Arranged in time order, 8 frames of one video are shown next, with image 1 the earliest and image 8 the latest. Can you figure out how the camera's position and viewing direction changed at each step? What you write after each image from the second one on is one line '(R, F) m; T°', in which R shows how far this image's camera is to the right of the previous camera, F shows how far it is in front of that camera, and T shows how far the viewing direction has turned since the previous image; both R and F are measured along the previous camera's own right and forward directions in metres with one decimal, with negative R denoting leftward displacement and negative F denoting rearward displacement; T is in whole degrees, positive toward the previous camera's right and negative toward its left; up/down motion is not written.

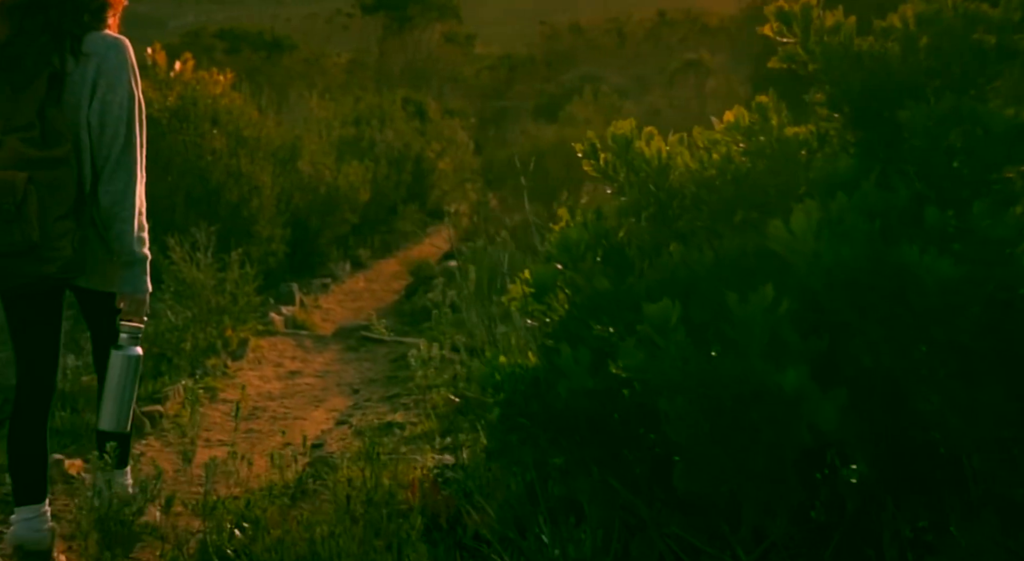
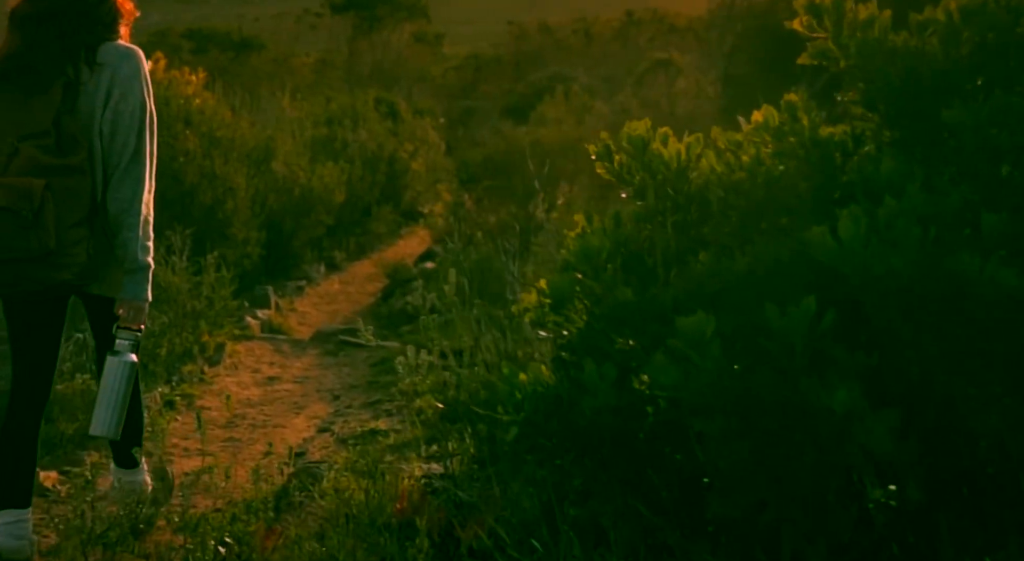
(-0.1, +0.1) m; +1°
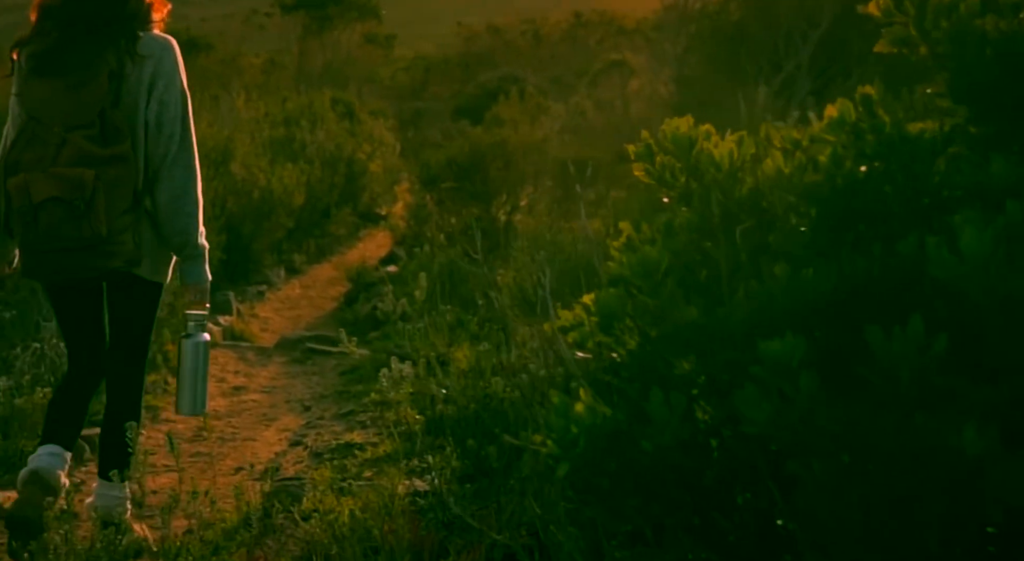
(-0.1, +0.2) m; +2°
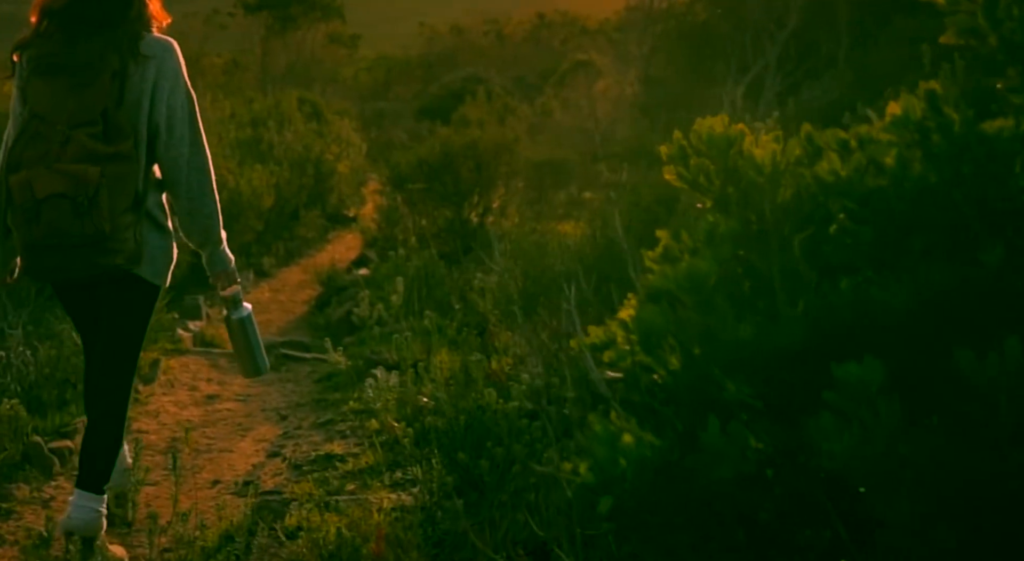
(-0.1, +0.1) m; +2°
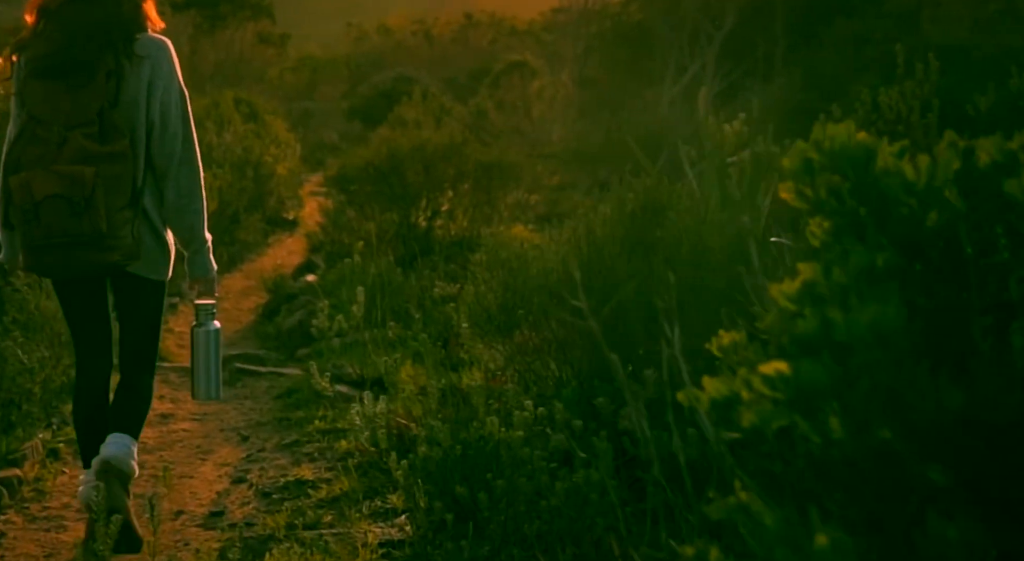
(-0.2, +0.3) m; +3°
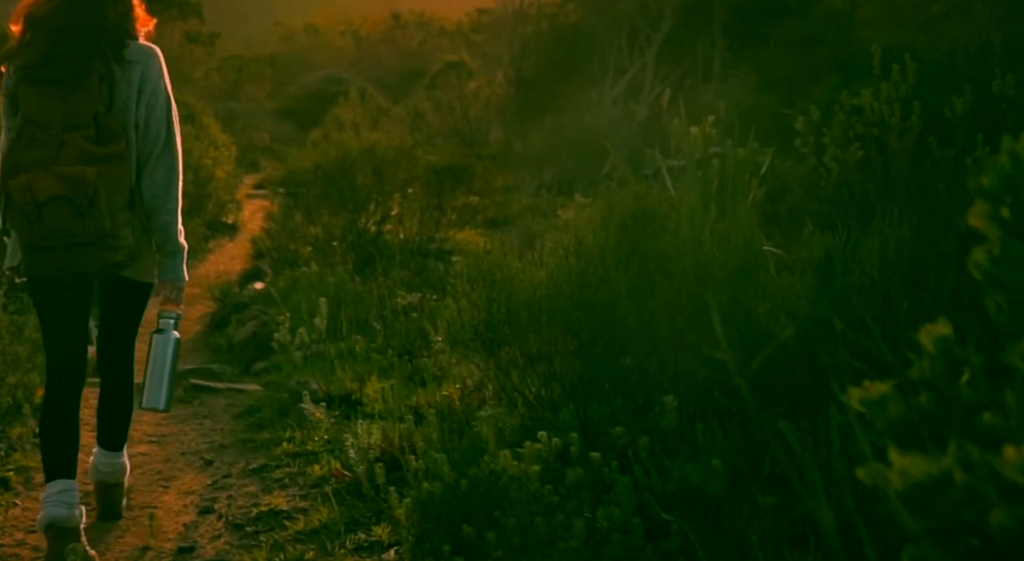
(-0.2, +0.3) m; +3°
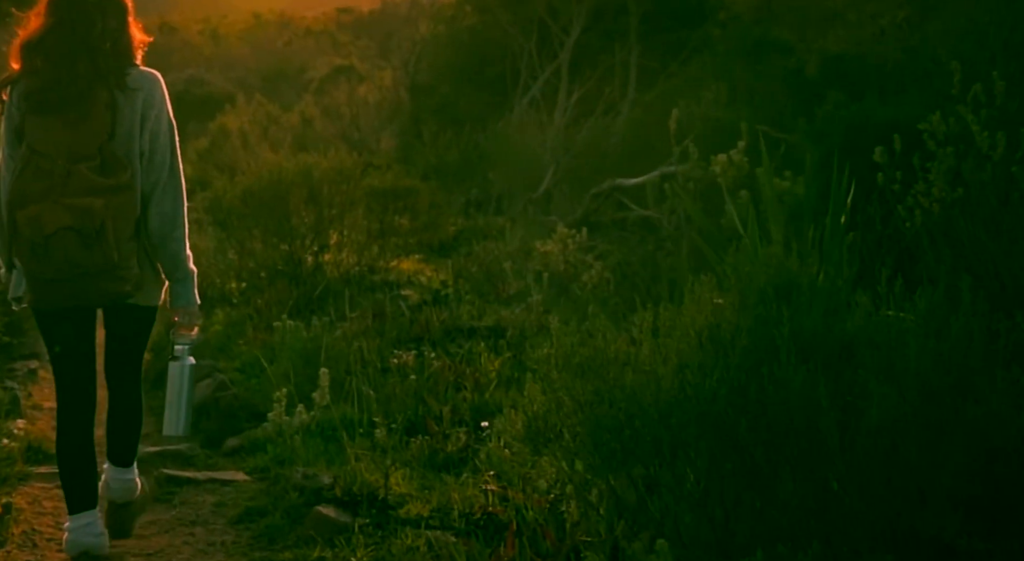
(-0.7, +1.0) m; +6°
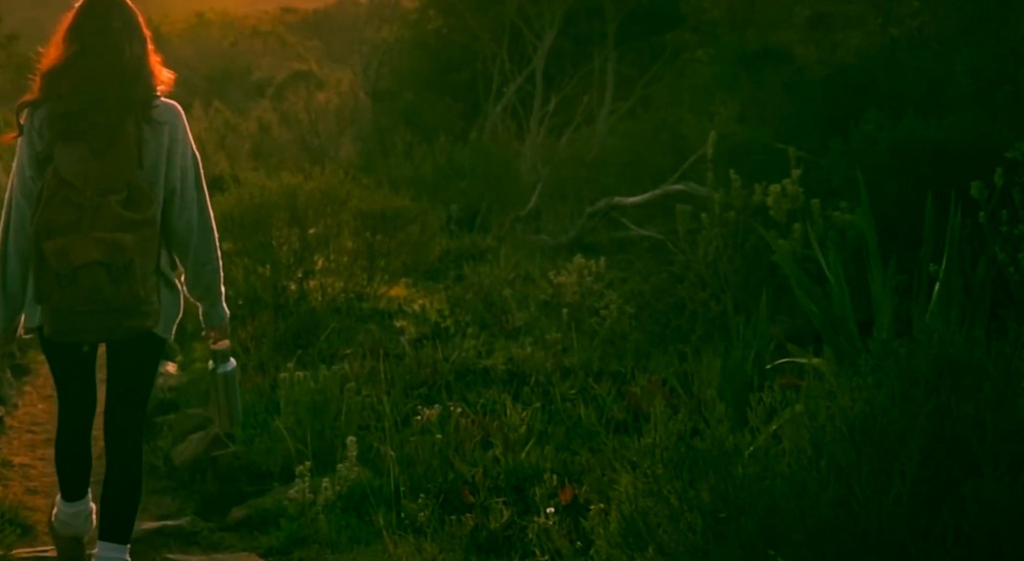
(-0.4, +0.6) m; +2°
